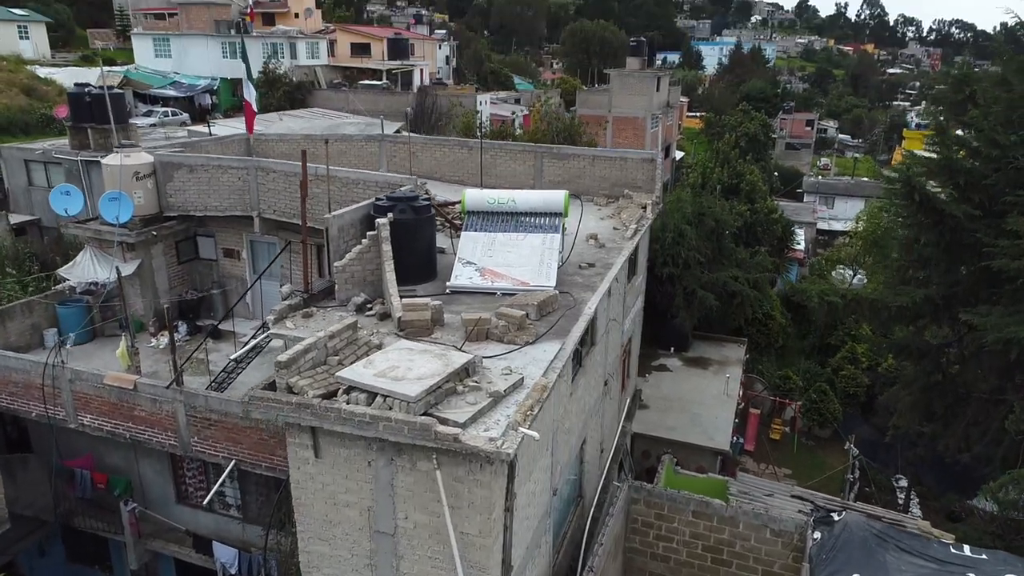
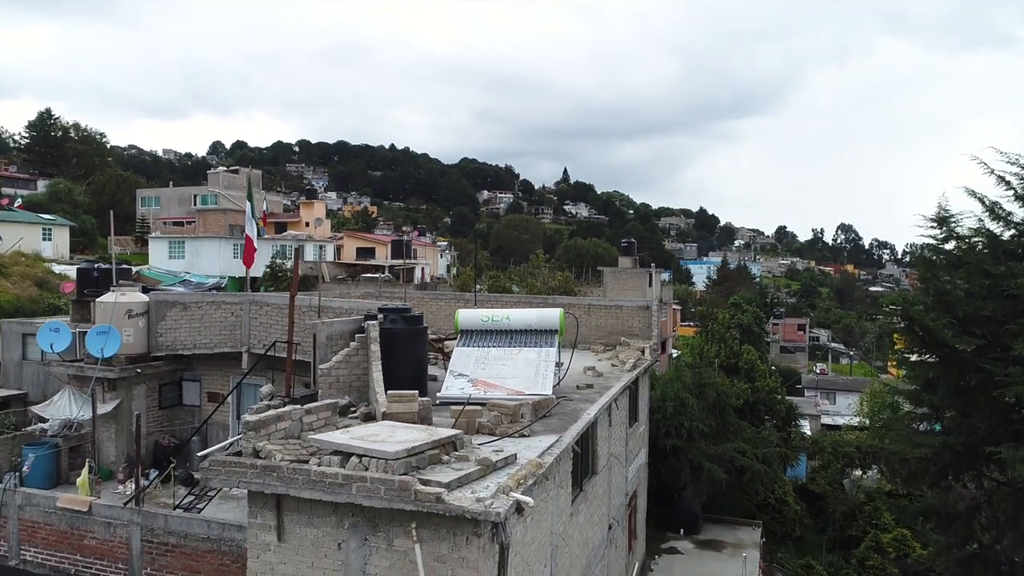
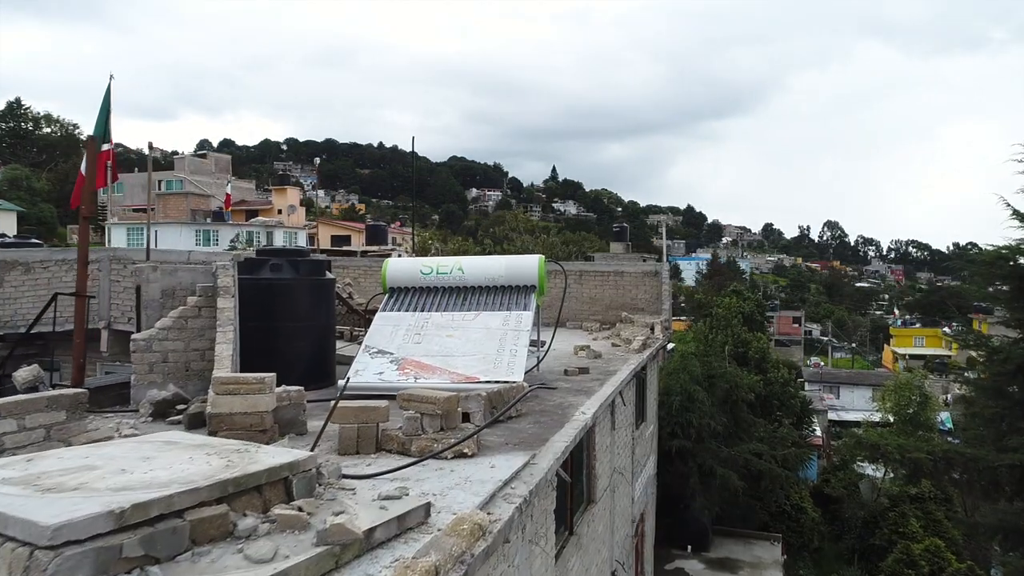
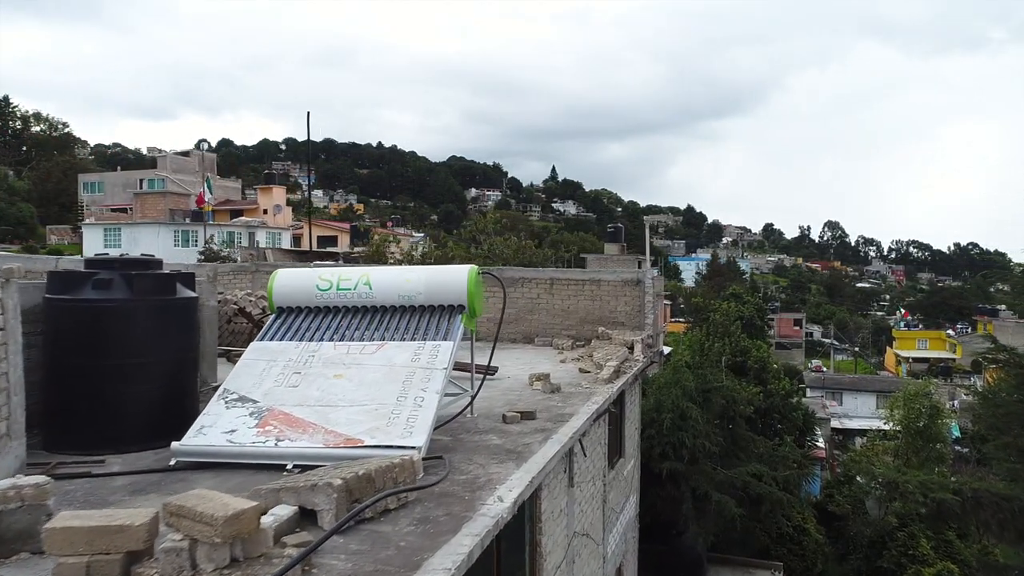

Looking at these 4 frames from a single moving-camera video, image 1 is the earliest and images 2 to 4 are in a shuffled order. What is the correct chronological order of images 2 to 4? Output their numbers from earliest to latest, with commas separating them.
2, 3, 4
